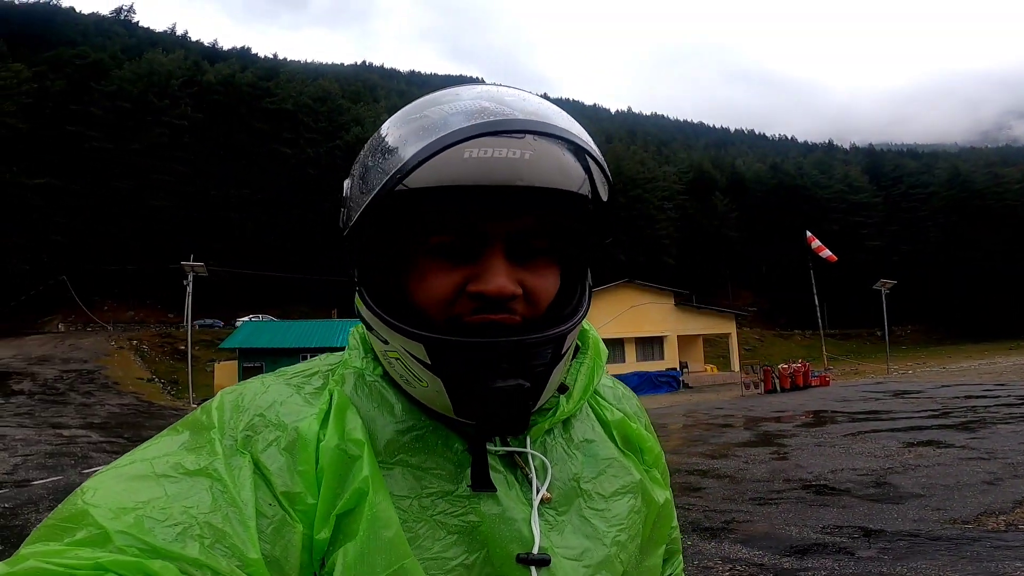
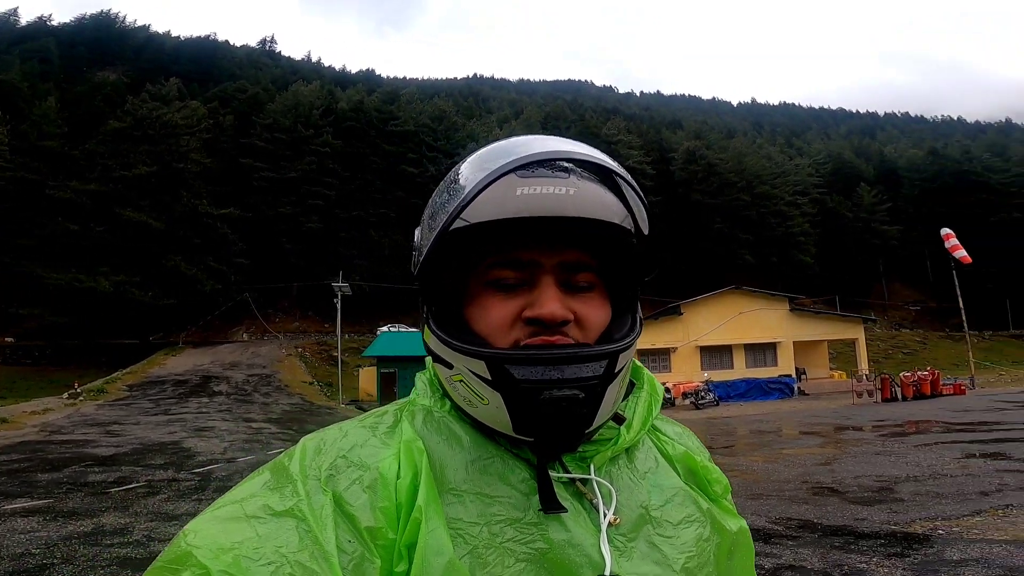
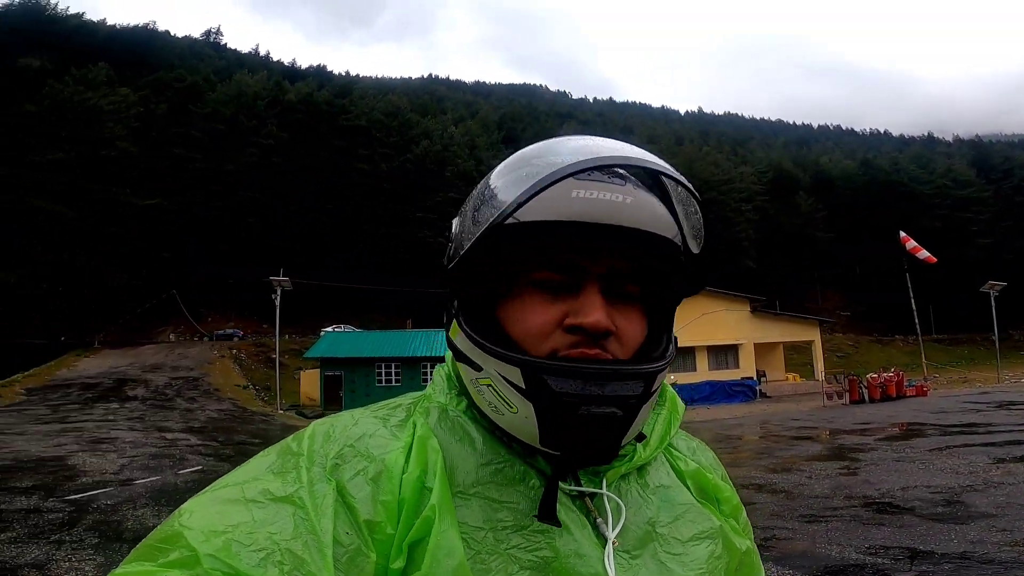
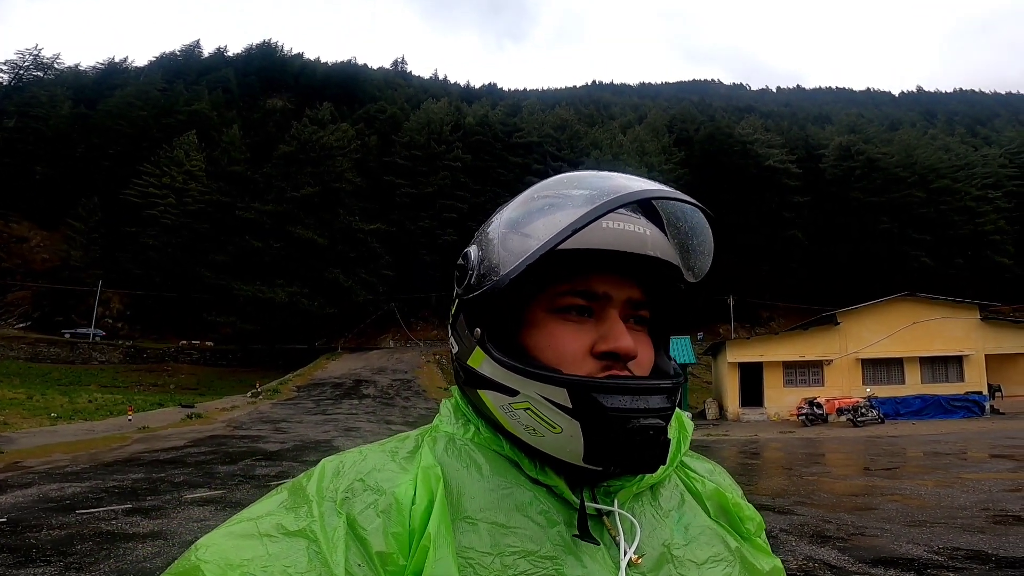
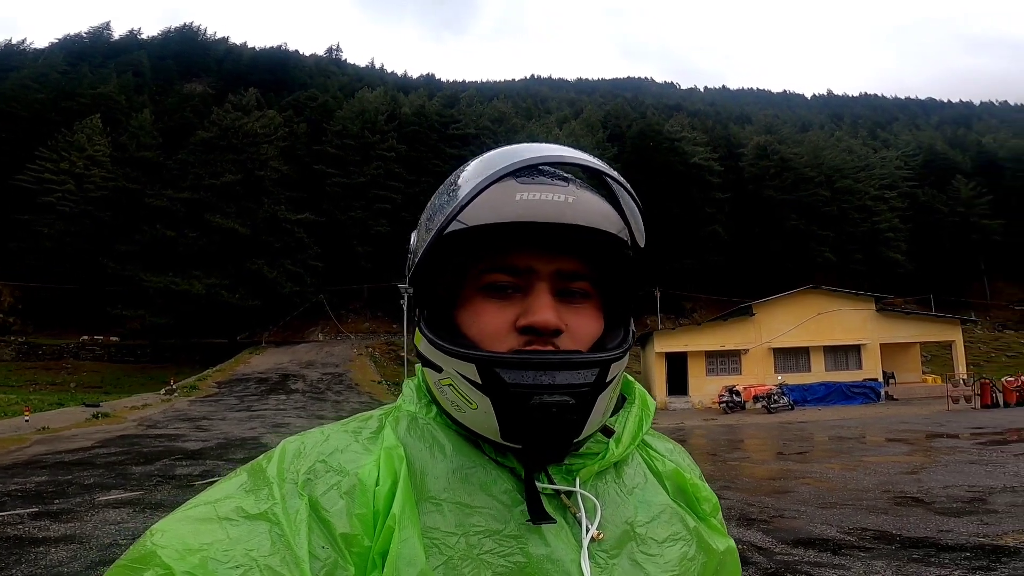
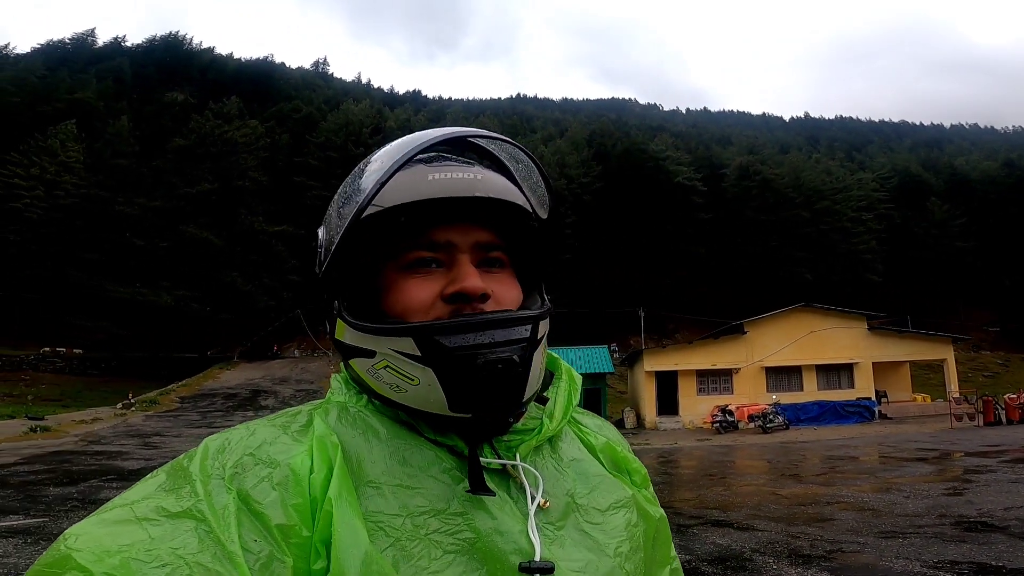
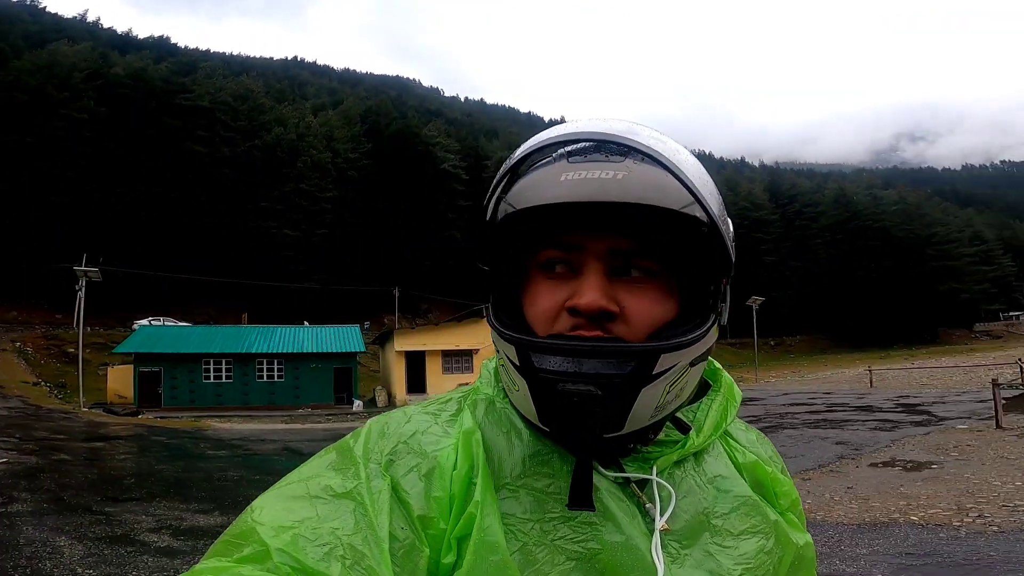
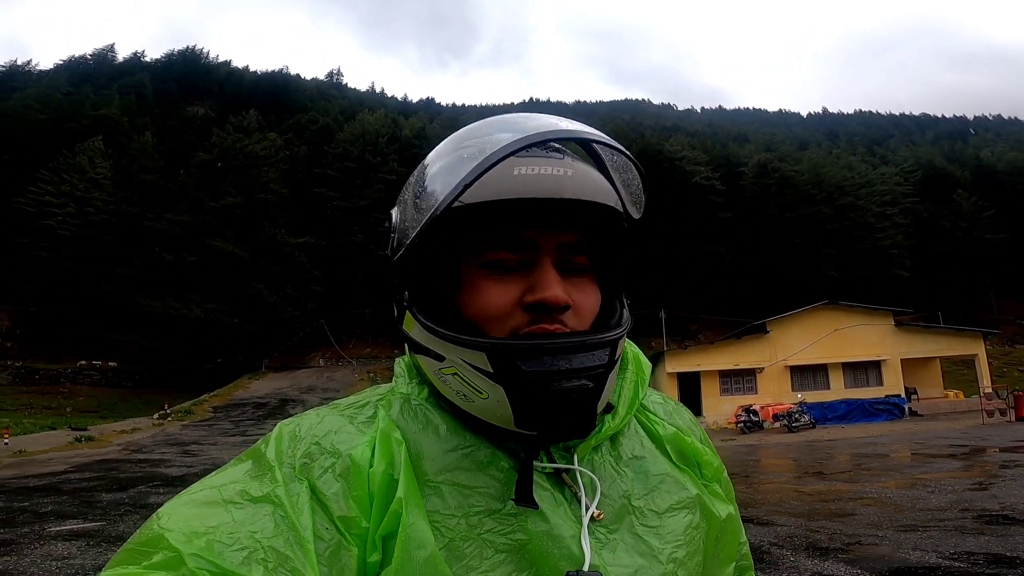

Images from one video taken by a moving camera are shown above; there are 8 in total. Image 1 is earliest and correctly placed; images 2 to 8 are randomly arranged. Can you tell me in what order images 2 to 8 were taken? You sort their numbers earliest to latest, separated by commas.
3, 6, 8, 4, 5, 2, 7
